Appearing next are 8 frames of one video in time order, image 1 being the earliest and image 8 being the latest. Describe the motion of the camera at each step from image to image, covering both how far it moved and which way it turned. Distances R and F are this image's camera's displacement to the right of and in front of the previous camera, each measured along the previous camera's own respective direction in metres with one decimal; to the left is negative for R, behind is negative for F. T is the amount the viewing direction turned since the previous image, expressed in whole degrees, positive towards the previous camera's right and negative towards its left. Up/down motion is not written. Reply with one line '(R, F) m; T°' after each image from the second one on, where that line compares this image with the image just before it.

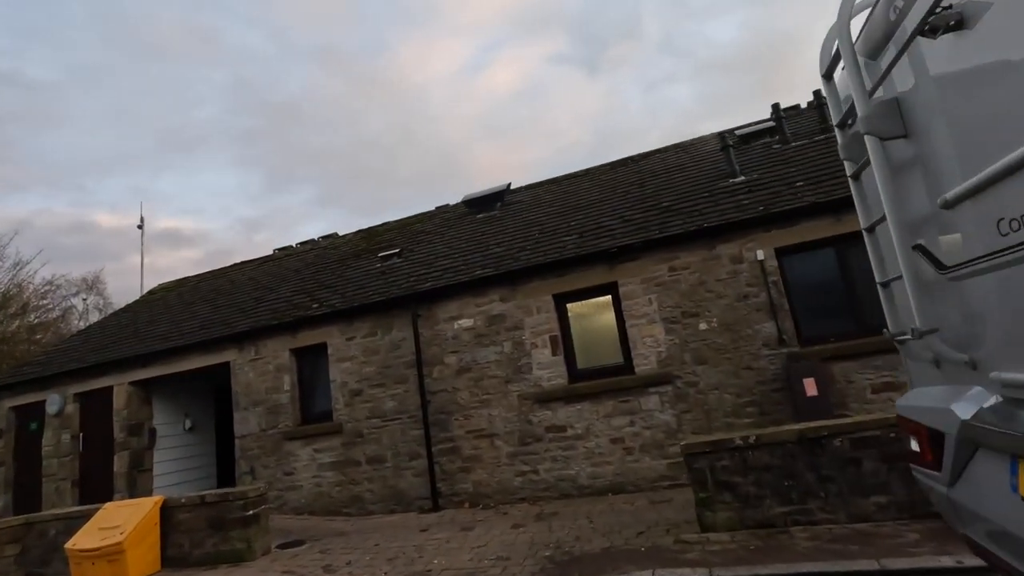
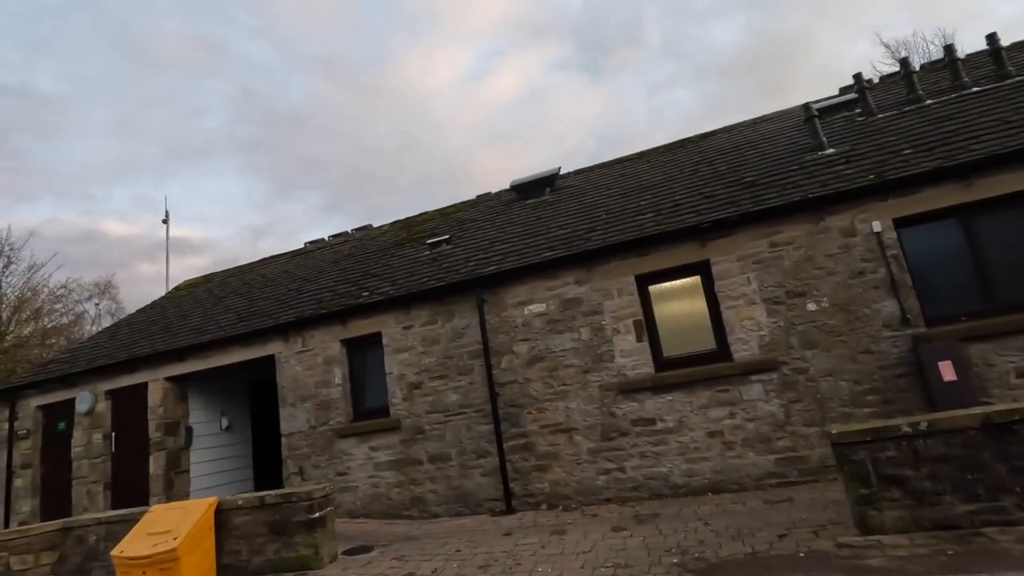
(-1.0, +0.6) m; 0°
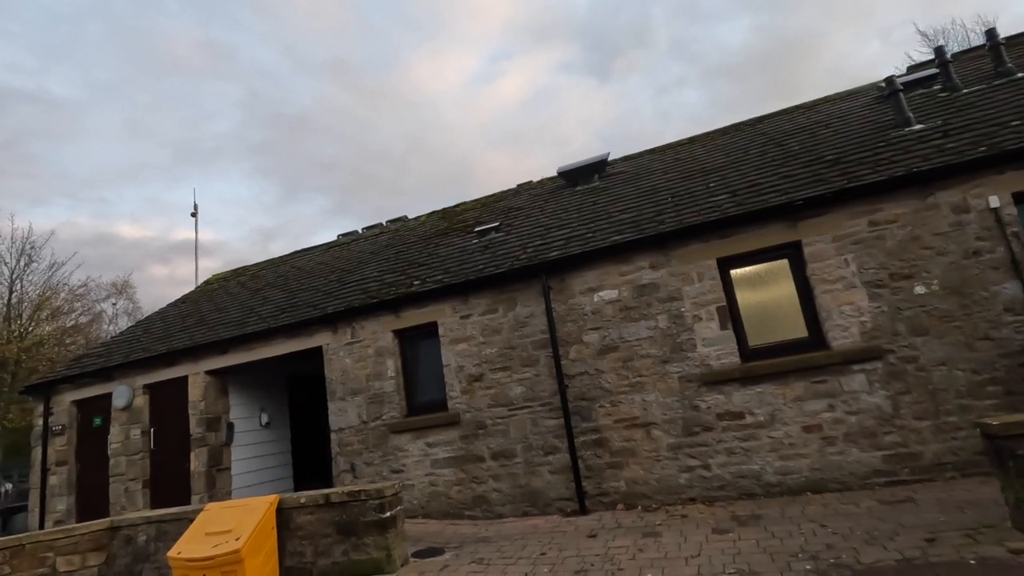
(-0.8, +0.4) m; -1°
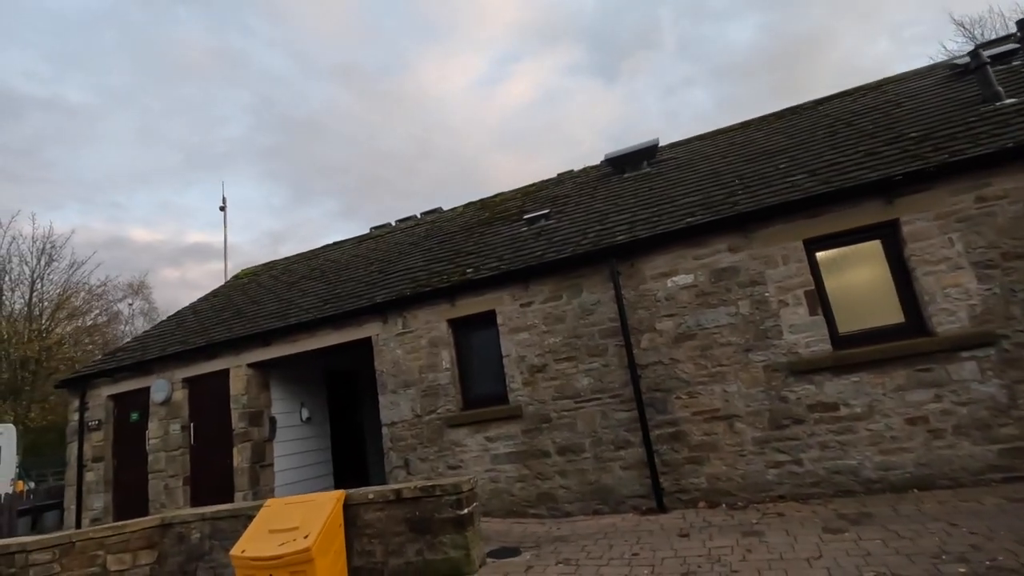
(-0.7, +0.4) m; -1°
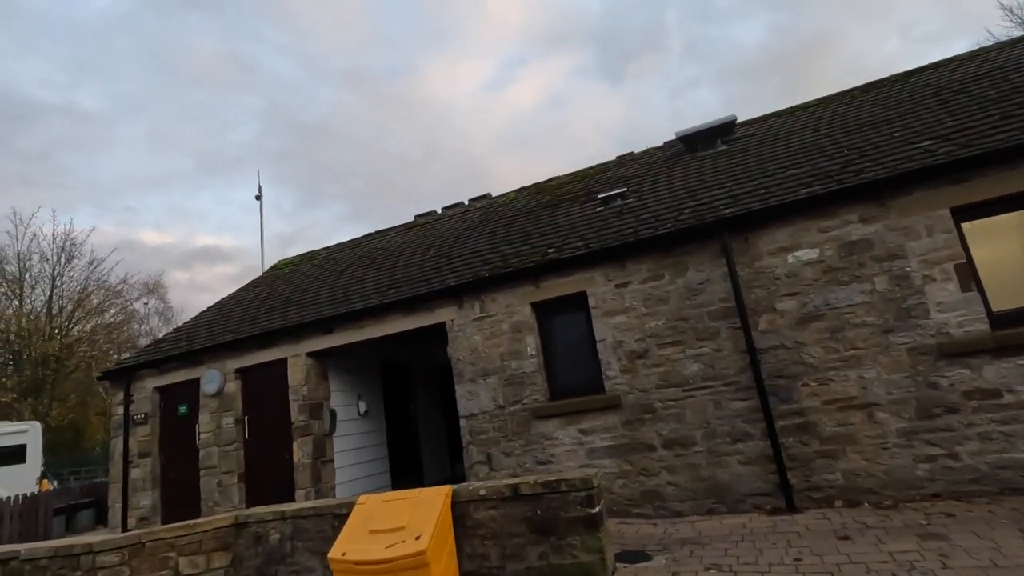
(-1.1, +0.6) m; -1°
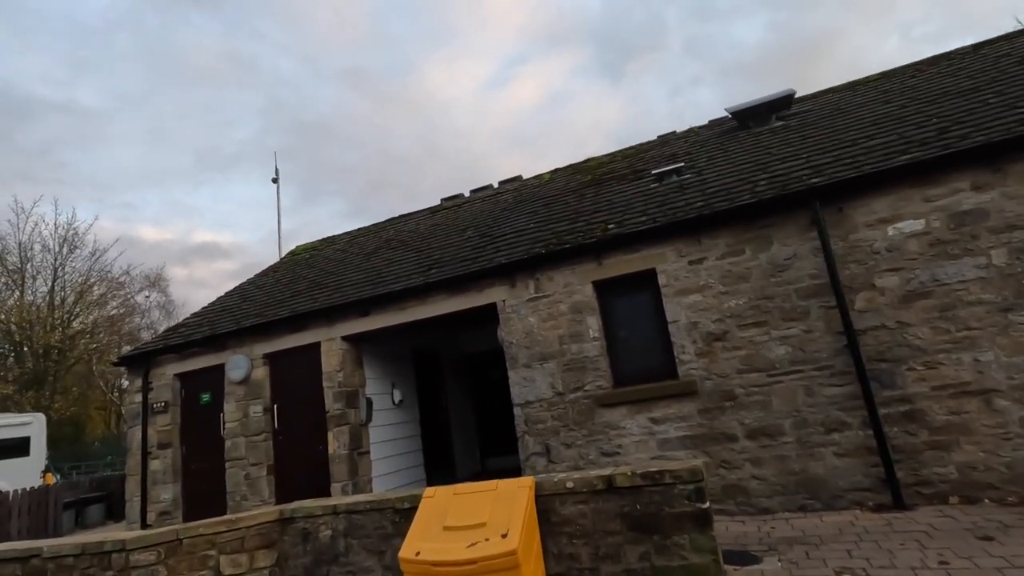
(-0.7, +0.5) m; 0°
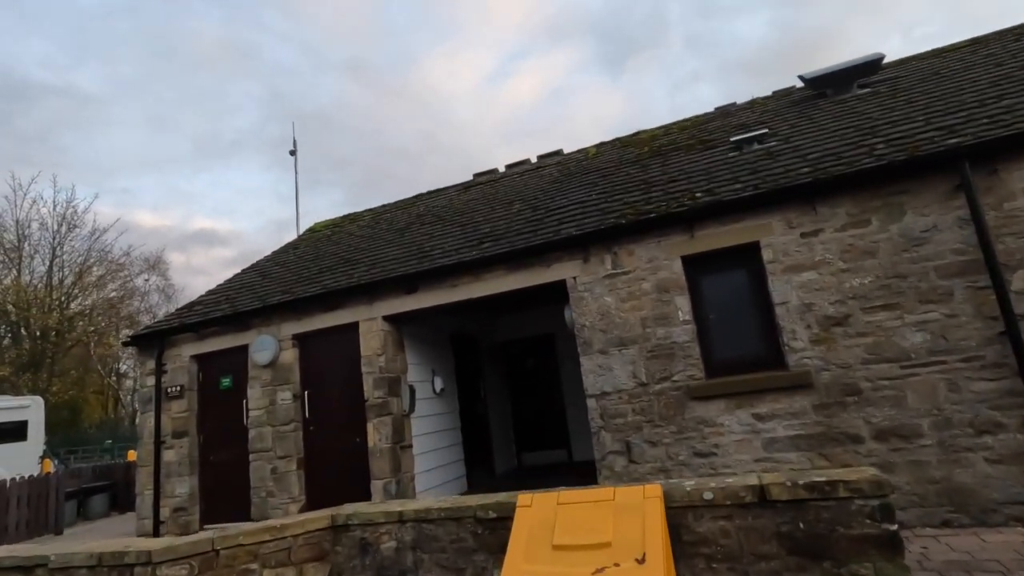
(-0.8, +0.8) m; 0°
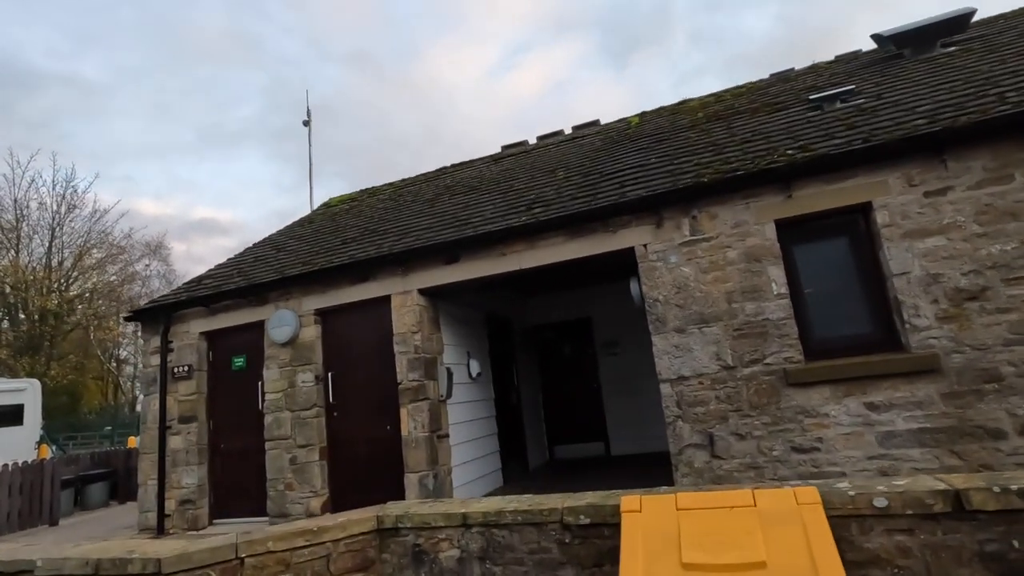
(-0.6, +0.8) m; 0°
